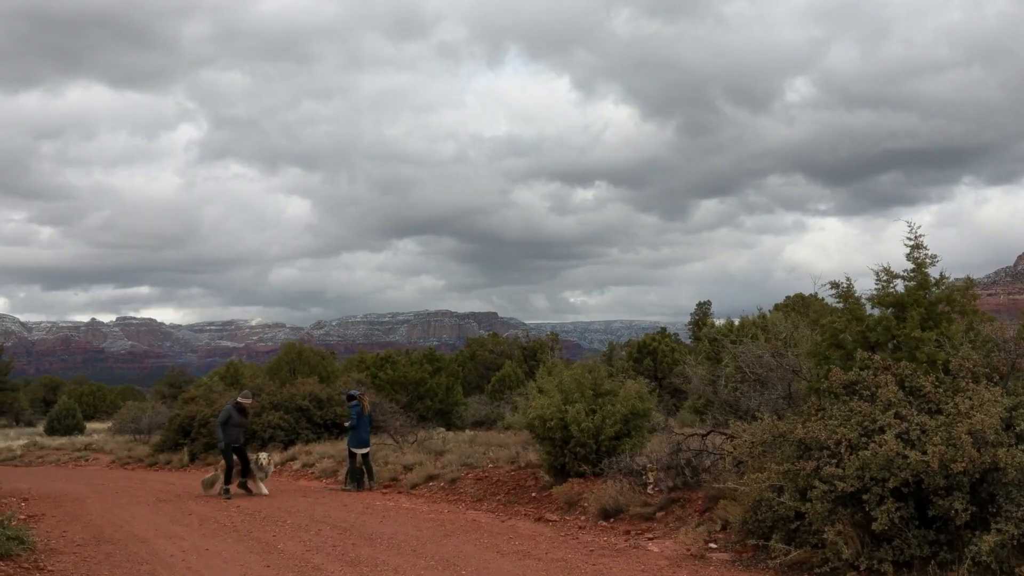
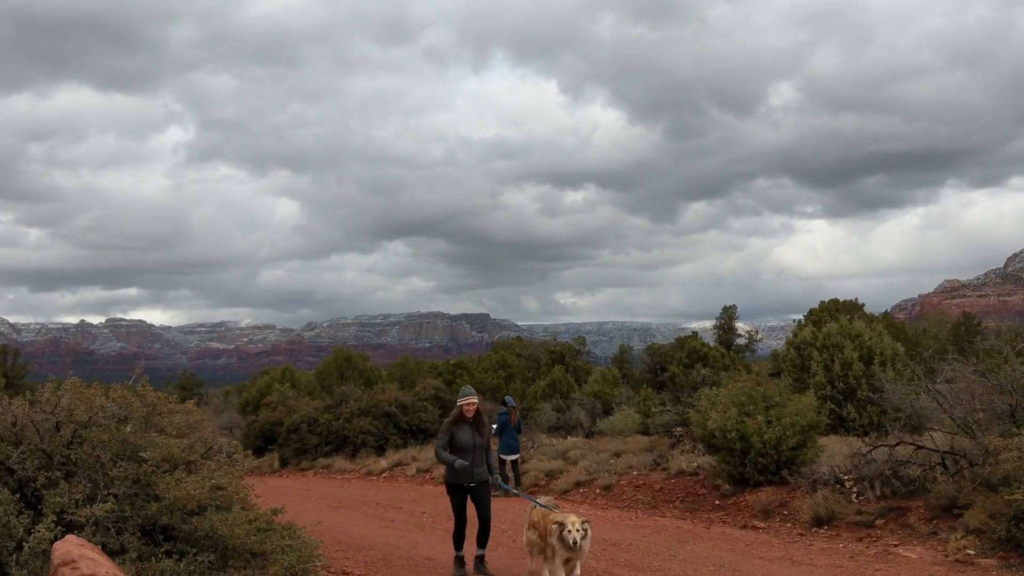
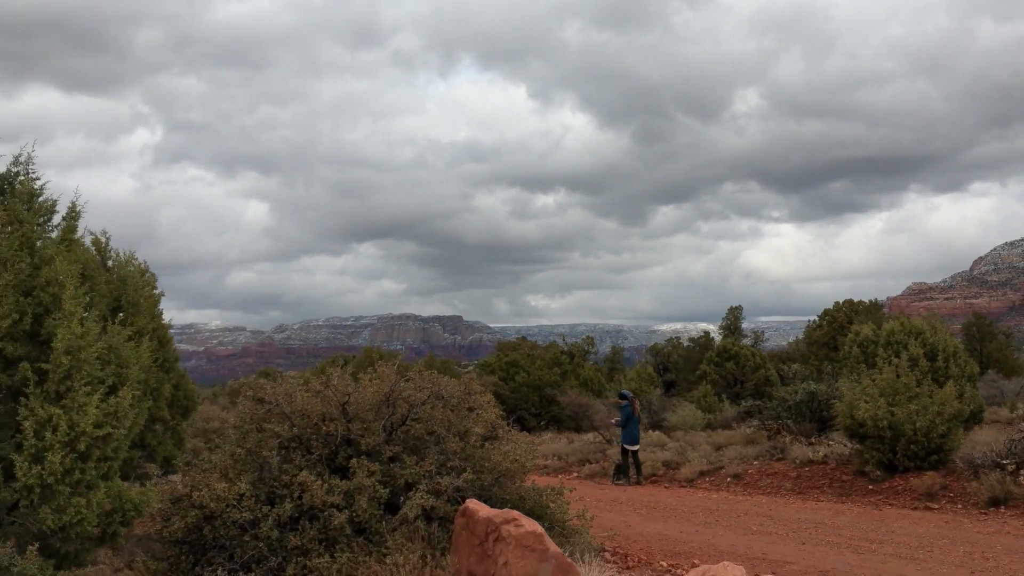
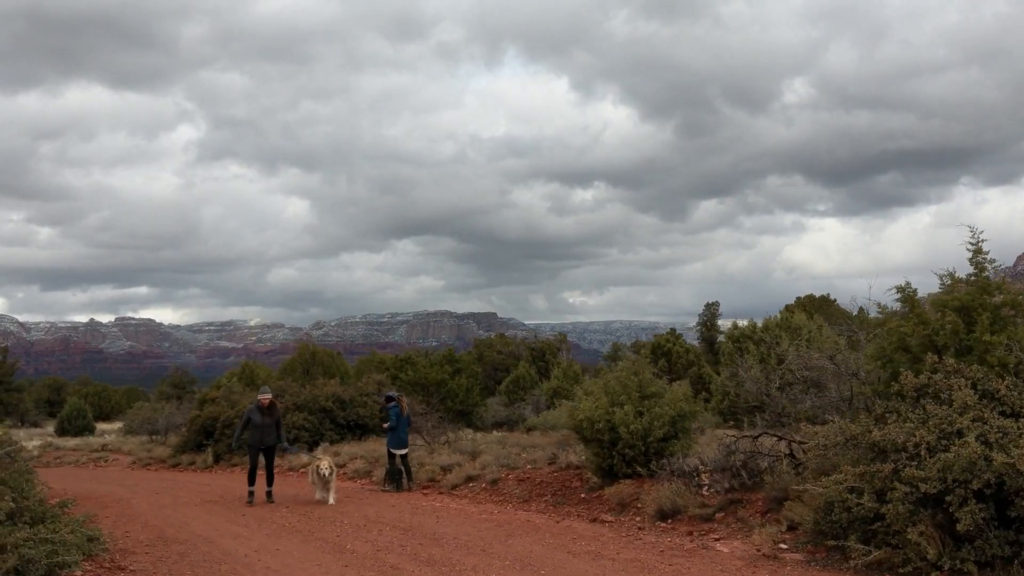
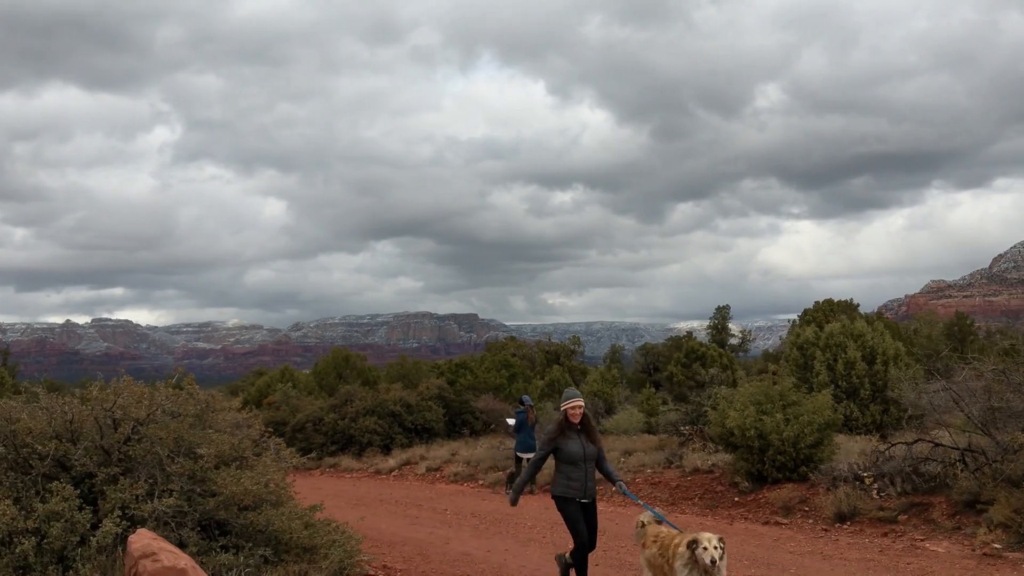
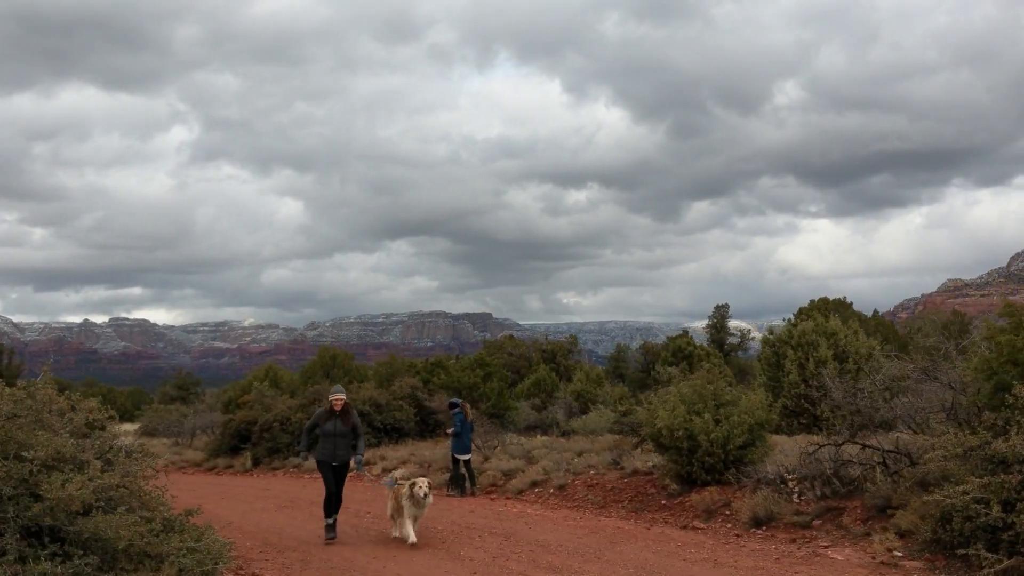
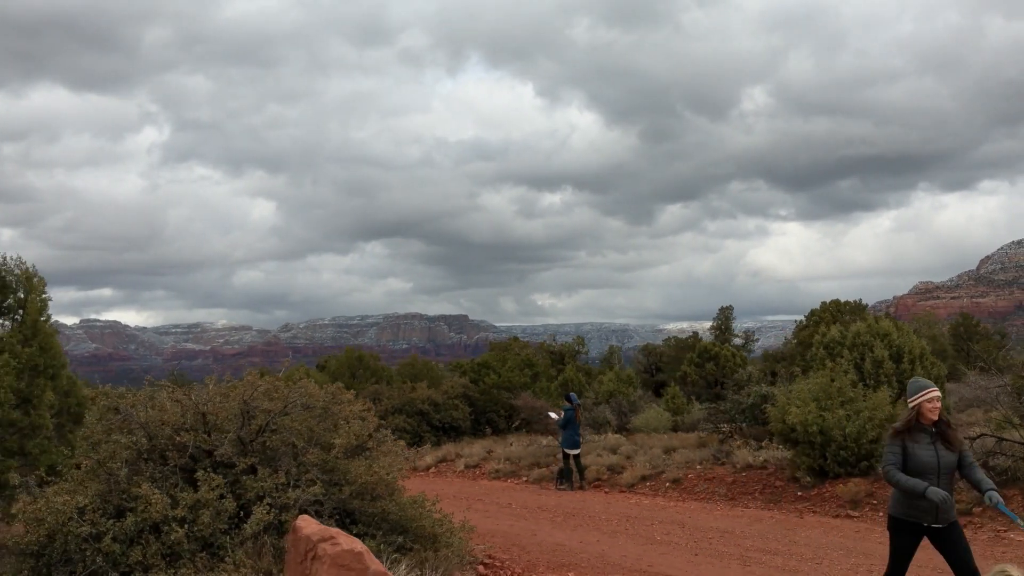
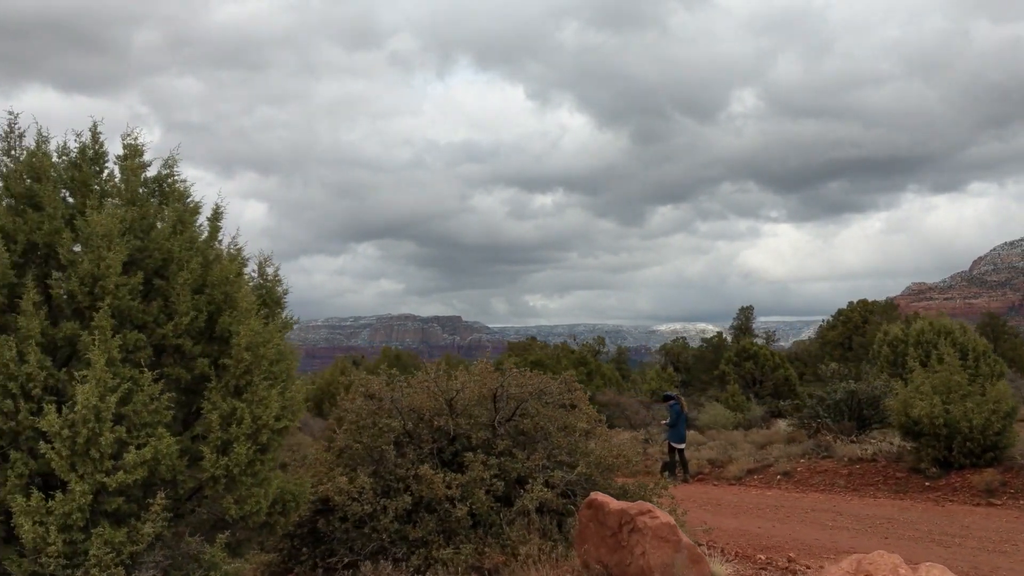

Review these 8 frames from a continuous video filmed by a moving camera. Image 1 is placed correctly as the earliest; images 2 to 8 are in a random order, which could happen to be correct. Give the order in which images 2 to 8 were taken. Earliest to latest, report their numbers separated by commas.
4, 6, 2, 5, 7, 3, 8
